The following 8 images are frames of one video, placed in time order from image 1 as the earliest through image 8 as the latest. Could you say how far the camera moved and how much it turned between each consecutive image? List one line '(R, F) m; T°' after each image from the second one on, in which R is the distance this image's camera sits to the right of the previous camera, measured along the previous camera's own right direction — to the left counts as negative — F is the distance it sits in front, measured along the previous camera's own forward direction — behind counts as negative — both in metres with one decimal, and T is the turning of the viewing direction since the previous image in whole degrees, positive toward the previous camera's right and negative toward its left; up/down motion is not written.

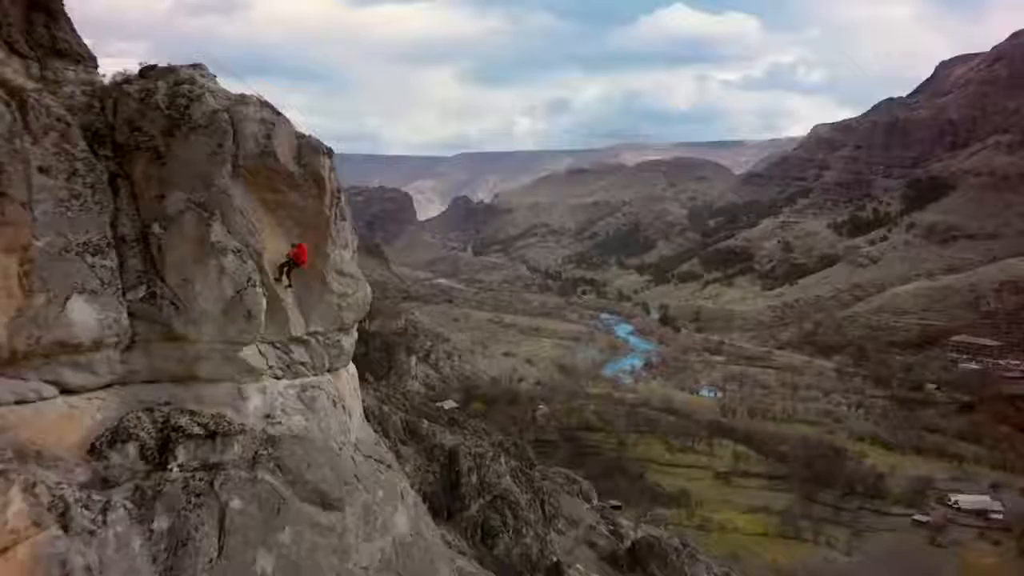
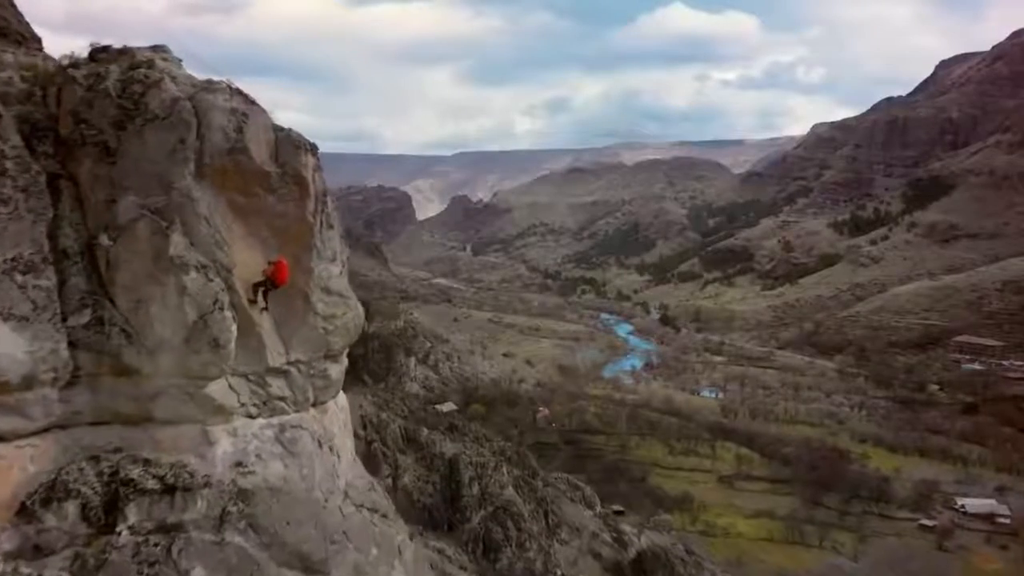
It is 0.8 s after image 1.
(-0.1, +0.5) m; 0°
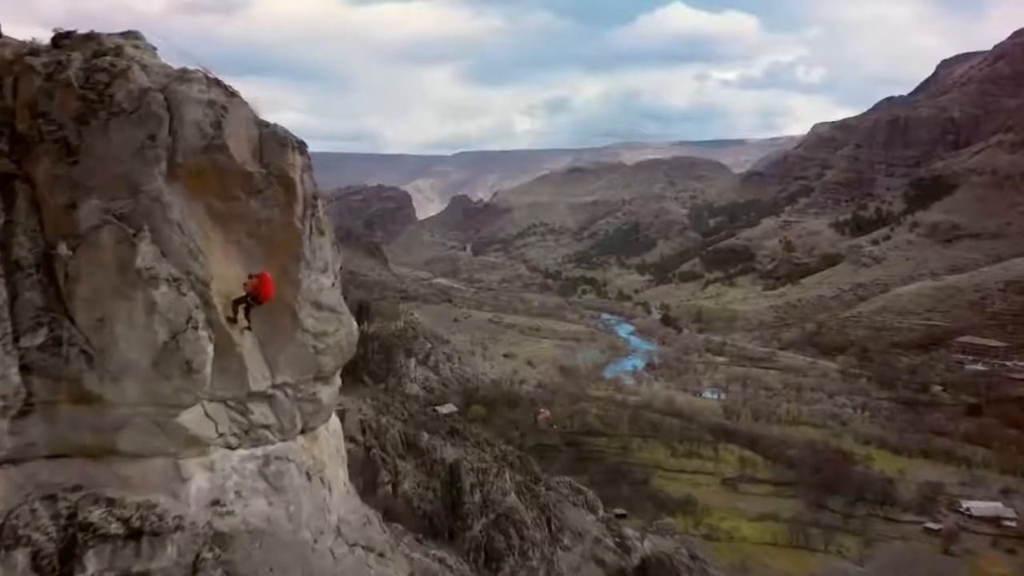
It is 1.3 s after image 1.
(0.0, +0.3) m; 0°
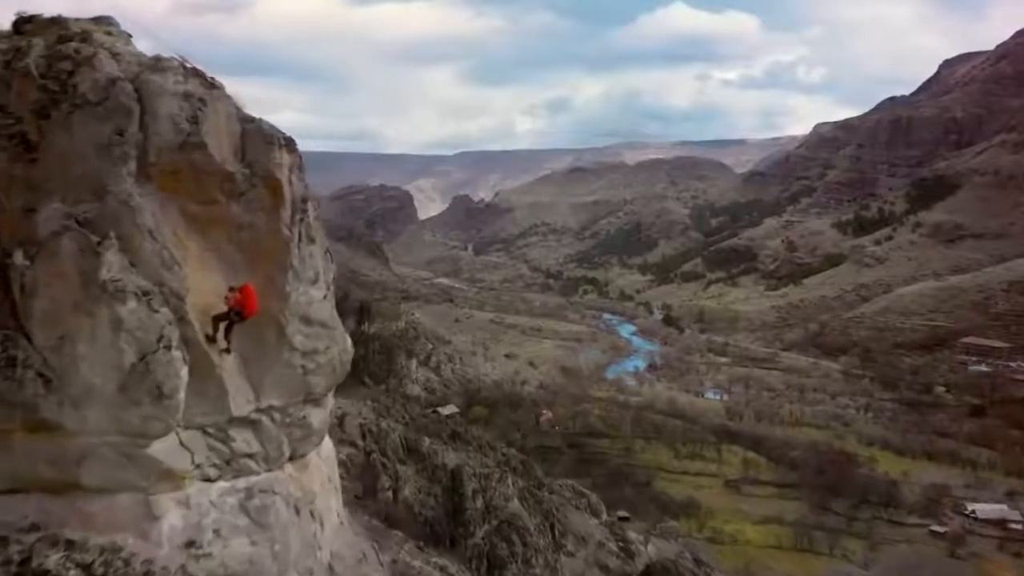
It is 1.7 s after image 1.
(0.0, +0.3) m; 0°
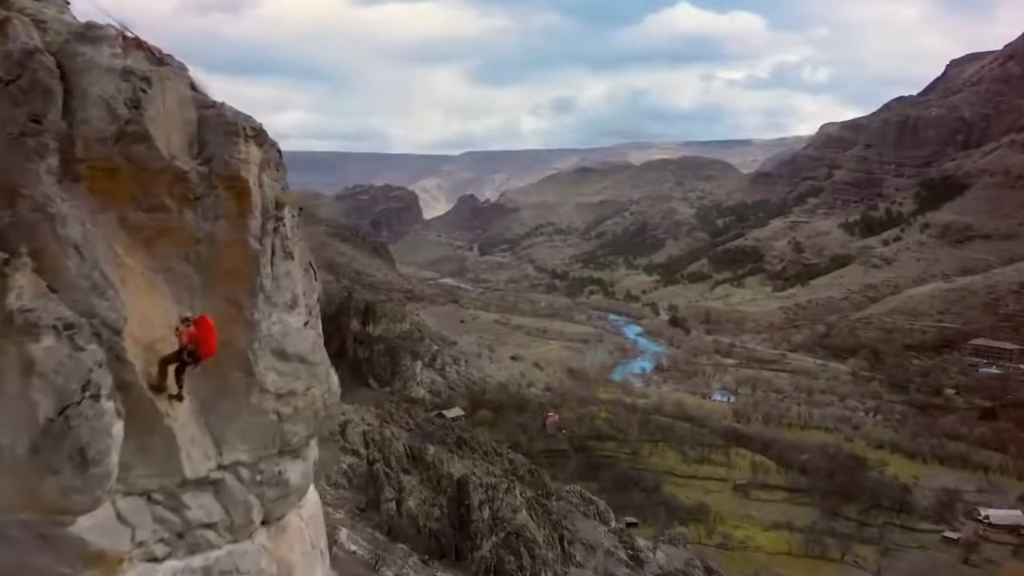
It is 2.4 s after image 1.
(0.0, +0.5) m; 0°
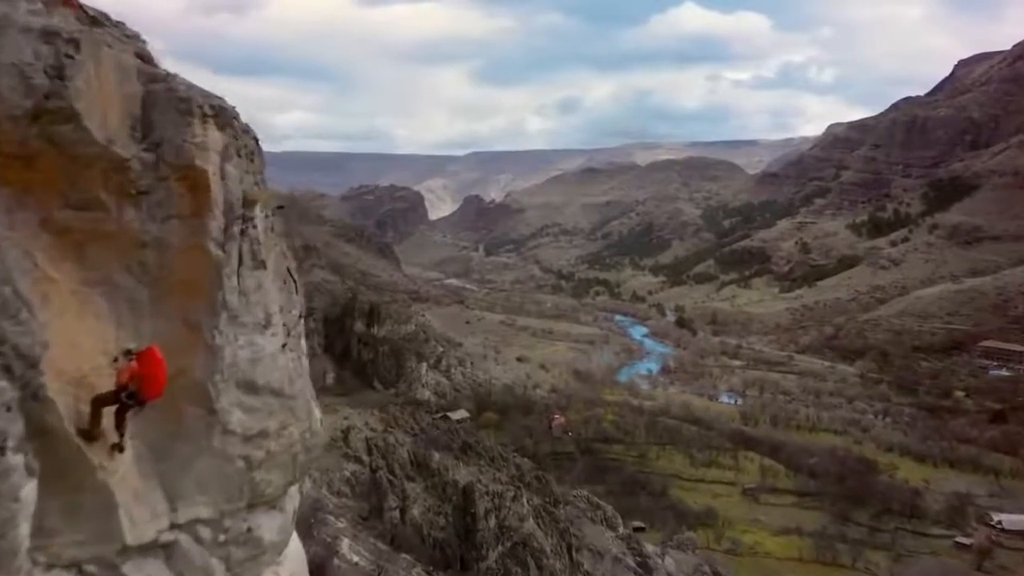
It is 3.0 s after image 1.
(0.0, +0.4) m; 0°
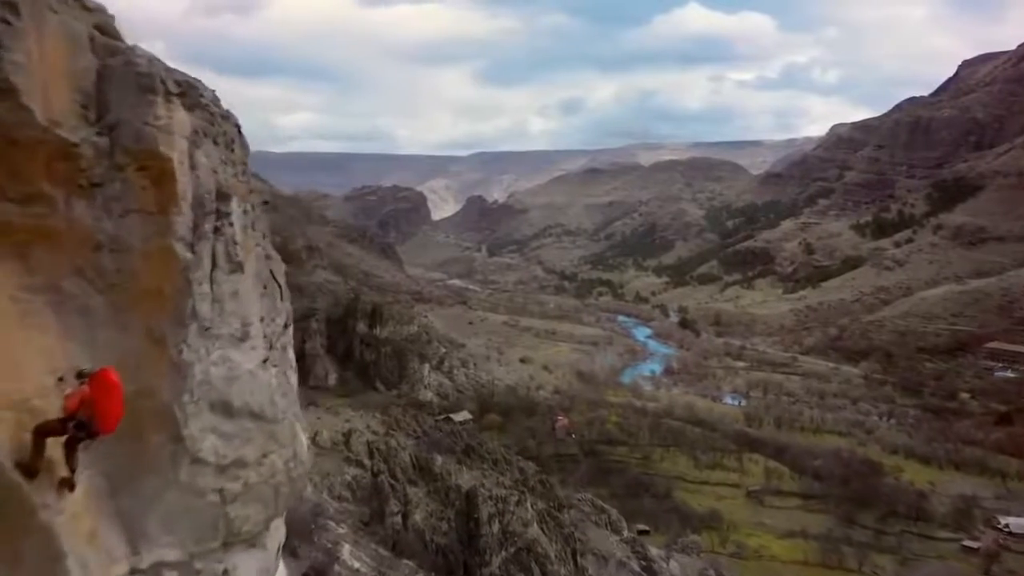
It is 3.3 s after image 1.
(0.0, +0.2) m; 0°
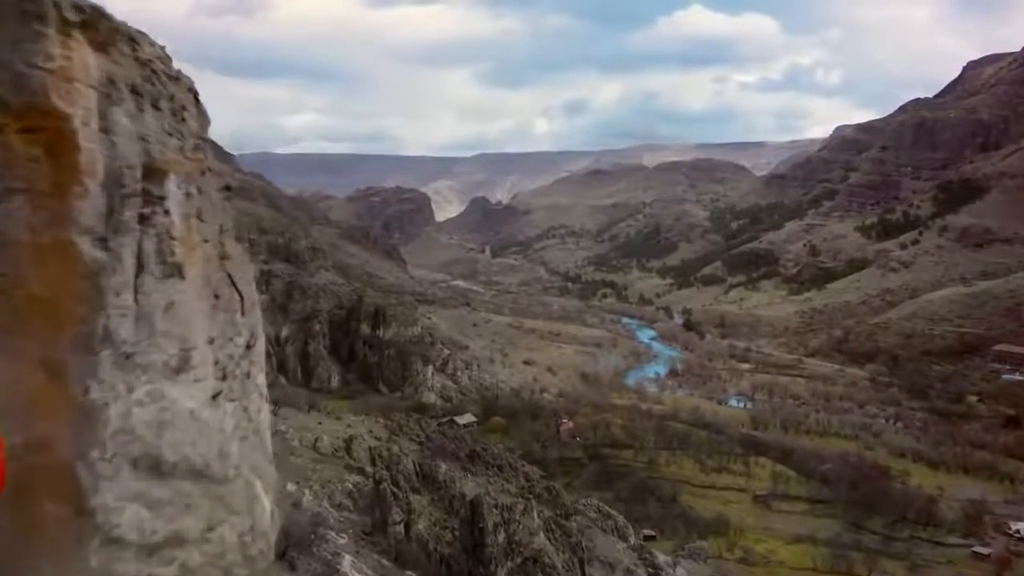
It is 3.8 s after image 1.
(0.0, +0.4) m; 0°
